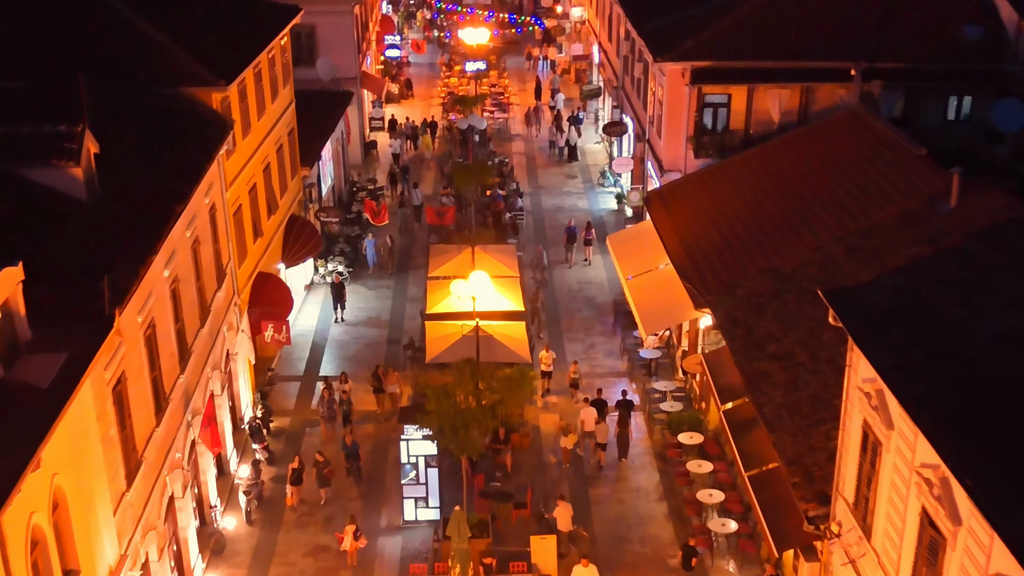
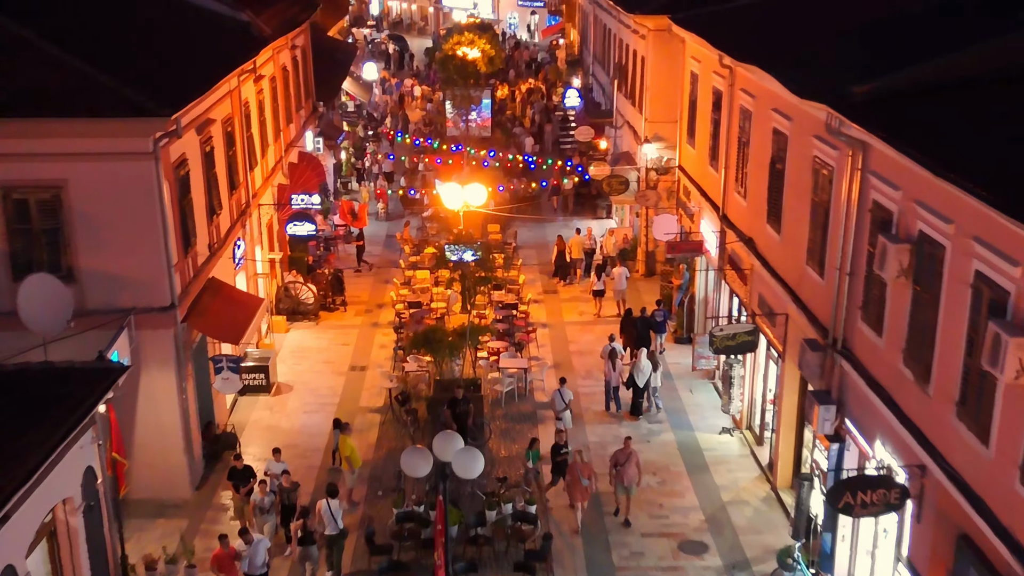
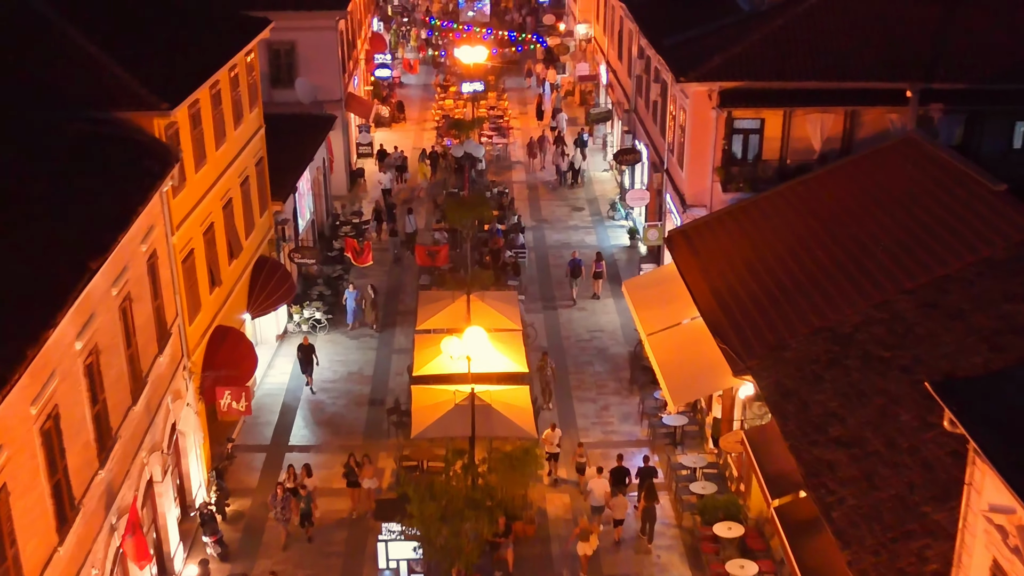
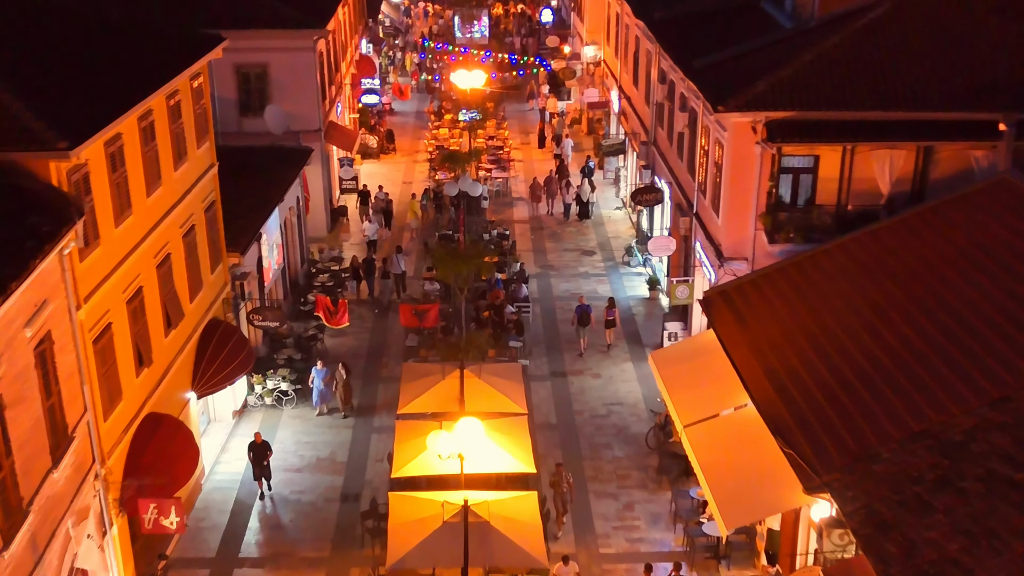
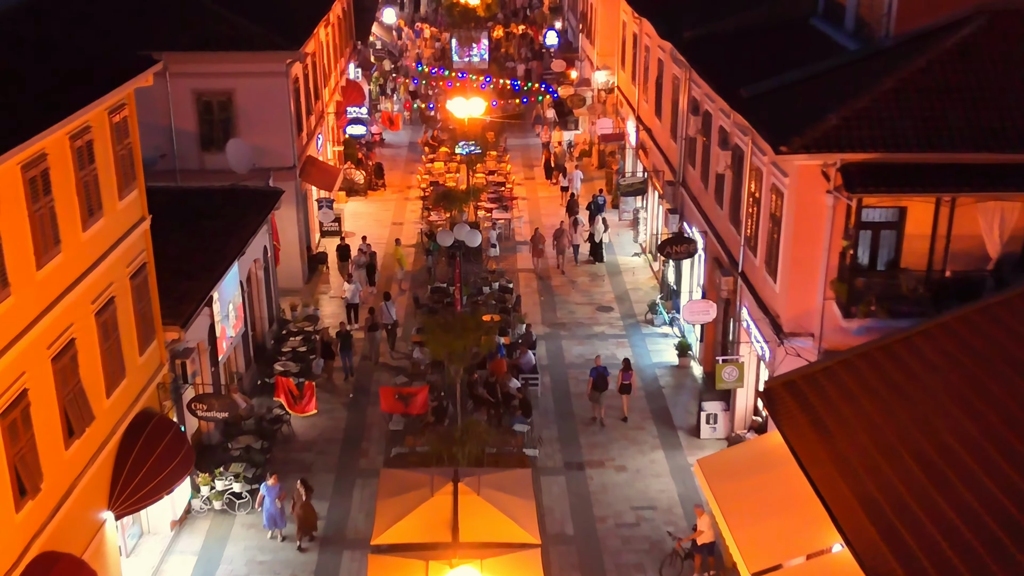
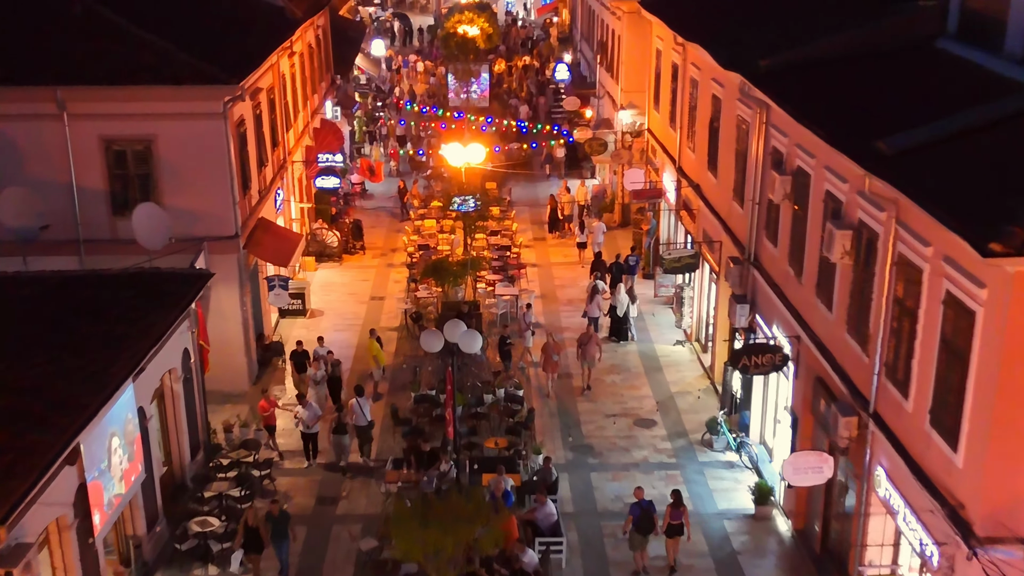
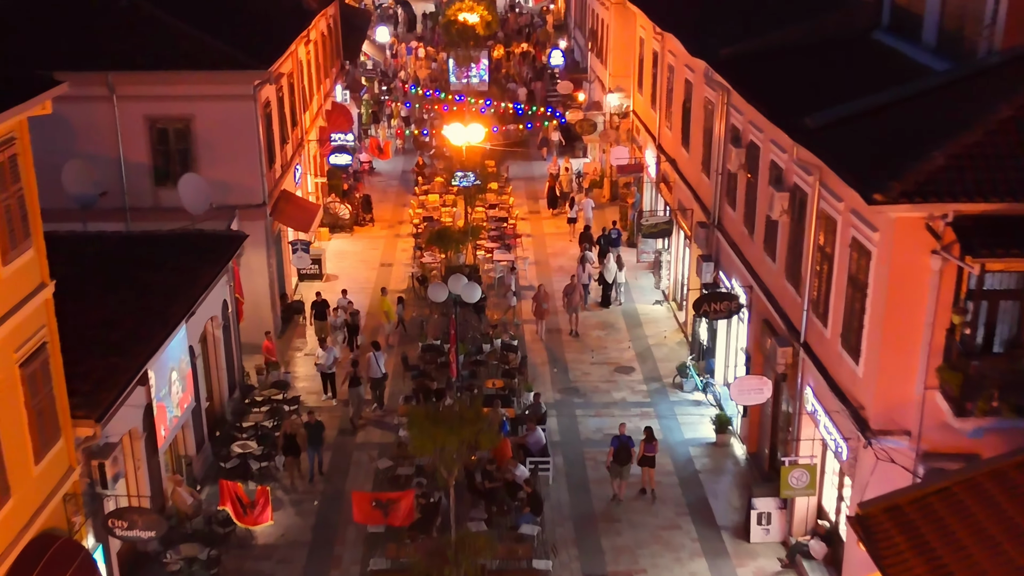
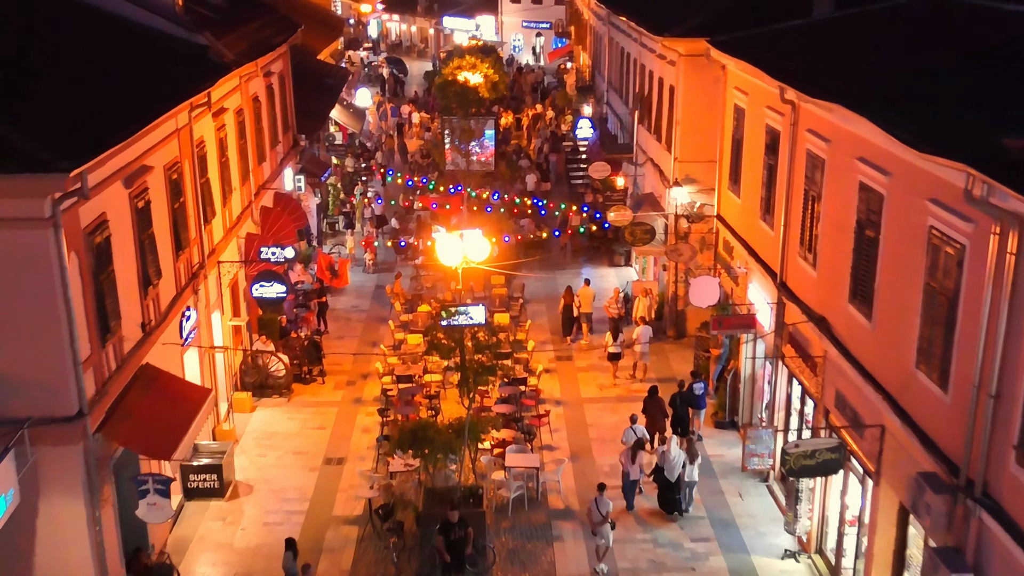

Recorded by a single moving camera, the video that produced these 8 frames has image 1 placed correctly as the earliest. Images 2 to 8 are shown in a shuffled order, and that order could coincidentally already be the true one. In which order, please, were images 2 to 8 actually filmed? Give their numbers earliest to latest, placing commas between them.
3, 4, 5, 7, 6, 2, 8
